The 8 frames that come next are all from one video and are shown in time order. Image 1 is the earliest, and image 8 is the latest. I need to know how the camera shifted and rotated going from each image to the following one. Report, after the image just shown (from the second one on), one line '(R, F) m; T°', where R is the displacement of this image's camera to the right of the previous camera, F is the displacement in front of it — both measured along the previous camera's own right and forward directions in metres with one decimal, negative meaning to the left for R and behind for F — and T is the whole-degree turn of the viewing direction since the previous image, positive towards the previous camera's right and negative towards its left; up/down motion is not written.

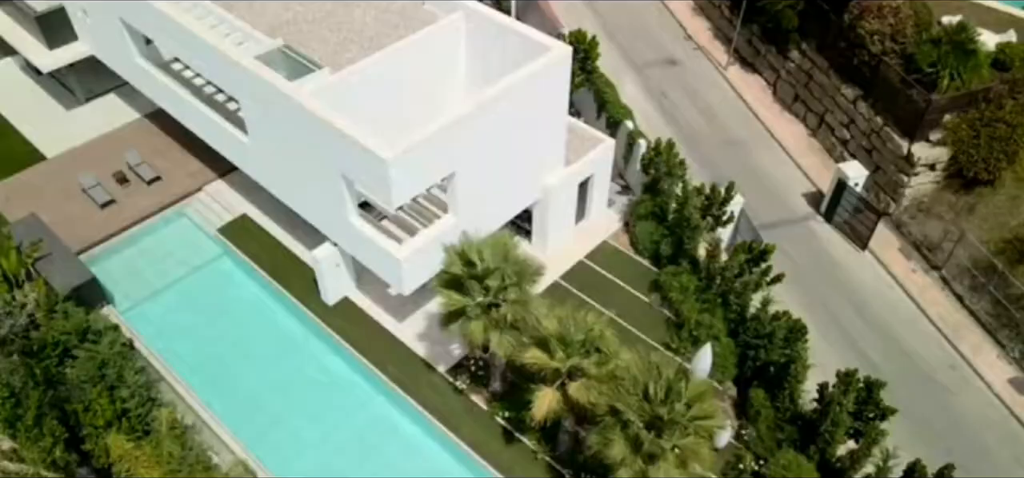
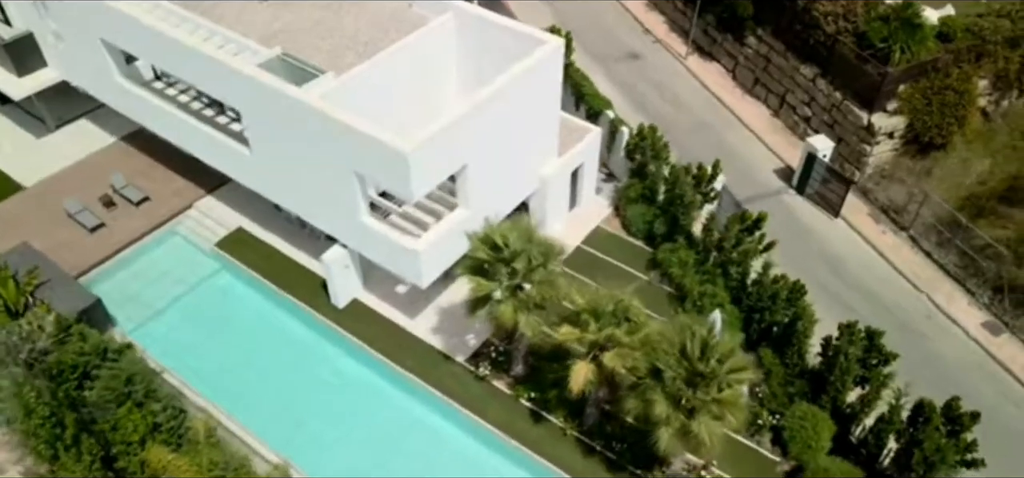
(-1.9, -0.6) m; +5°
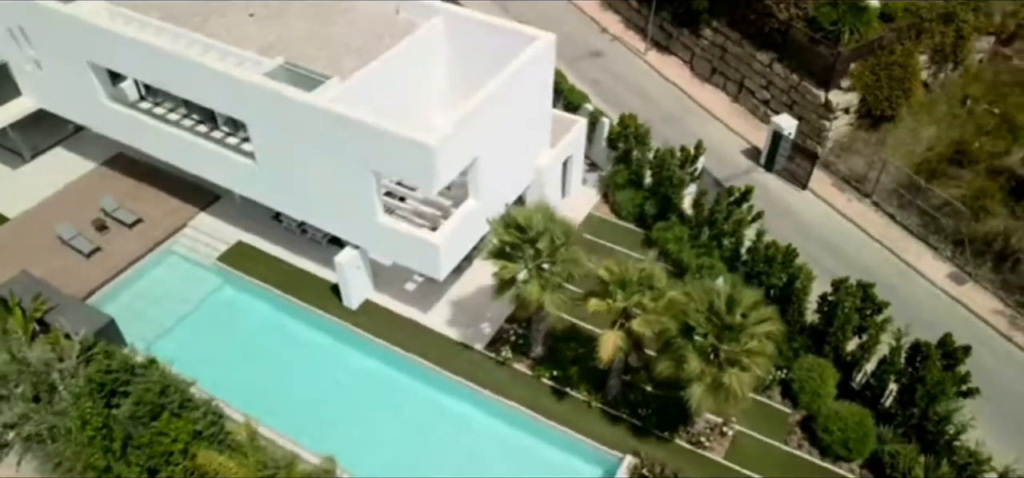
(-2.0, -0.7) m; +5°
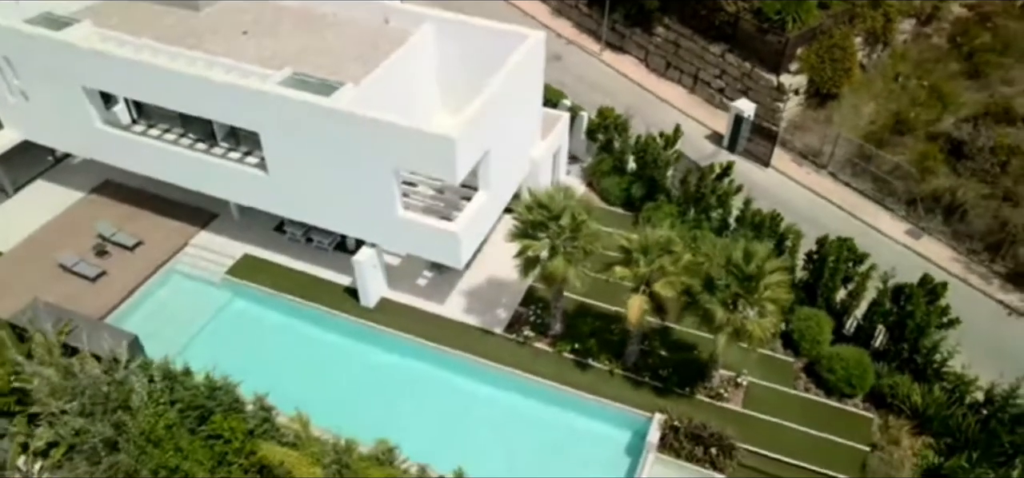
(-2.5, -1.0) m; +6°
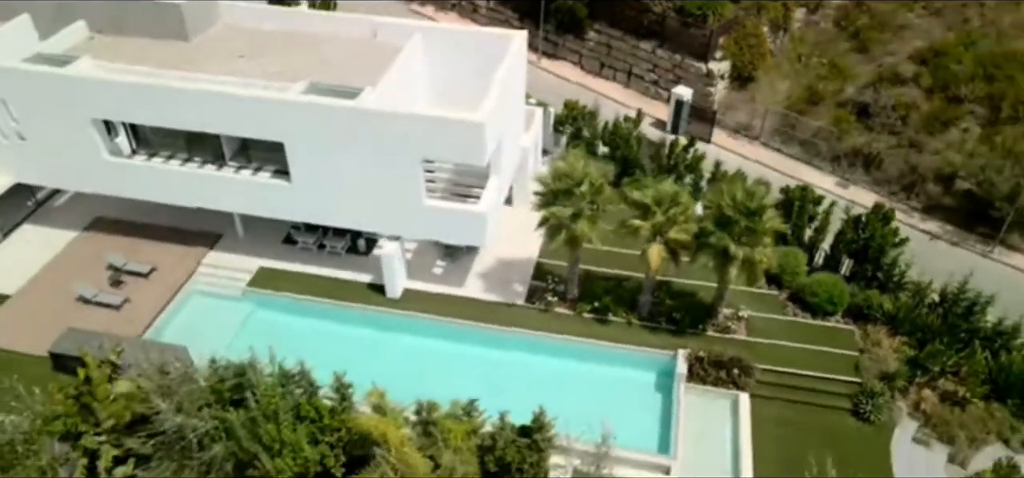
(-4.1, -1.8) m; +9°
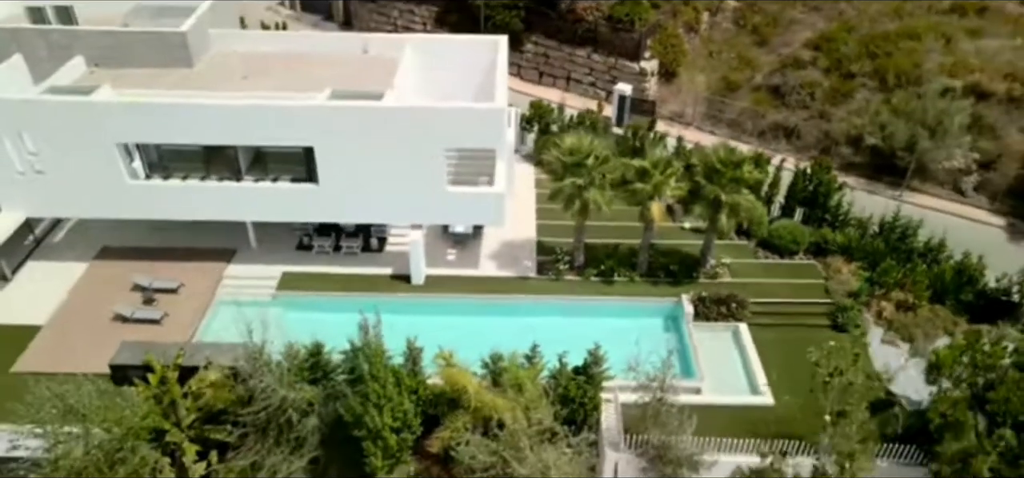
(-4.6, -2.3) m; +9°
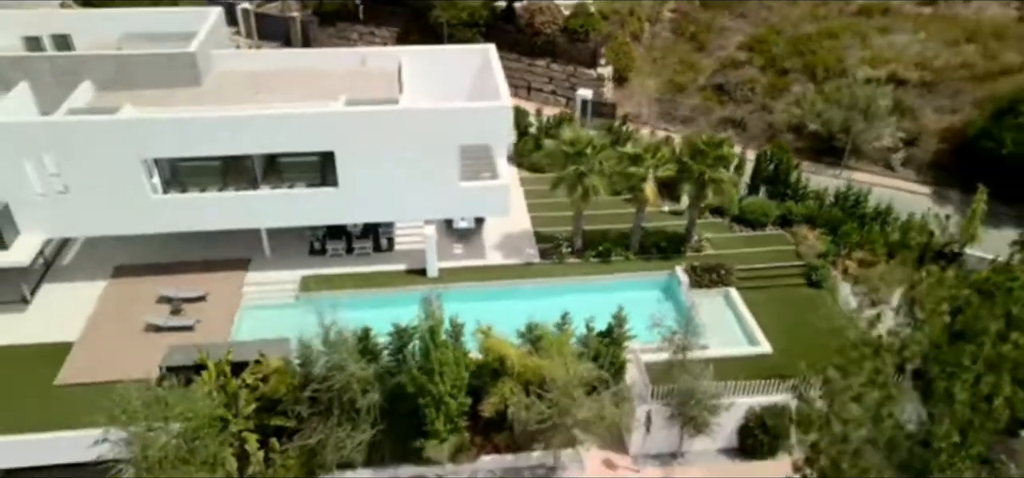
(-3.4, -1.9) m; +6°
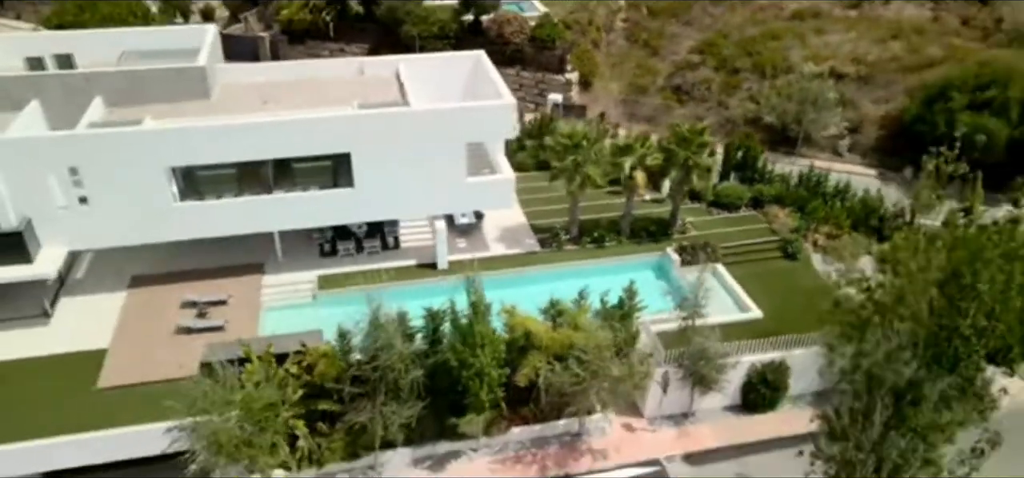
(-2.9, -1.7) m; +5°
